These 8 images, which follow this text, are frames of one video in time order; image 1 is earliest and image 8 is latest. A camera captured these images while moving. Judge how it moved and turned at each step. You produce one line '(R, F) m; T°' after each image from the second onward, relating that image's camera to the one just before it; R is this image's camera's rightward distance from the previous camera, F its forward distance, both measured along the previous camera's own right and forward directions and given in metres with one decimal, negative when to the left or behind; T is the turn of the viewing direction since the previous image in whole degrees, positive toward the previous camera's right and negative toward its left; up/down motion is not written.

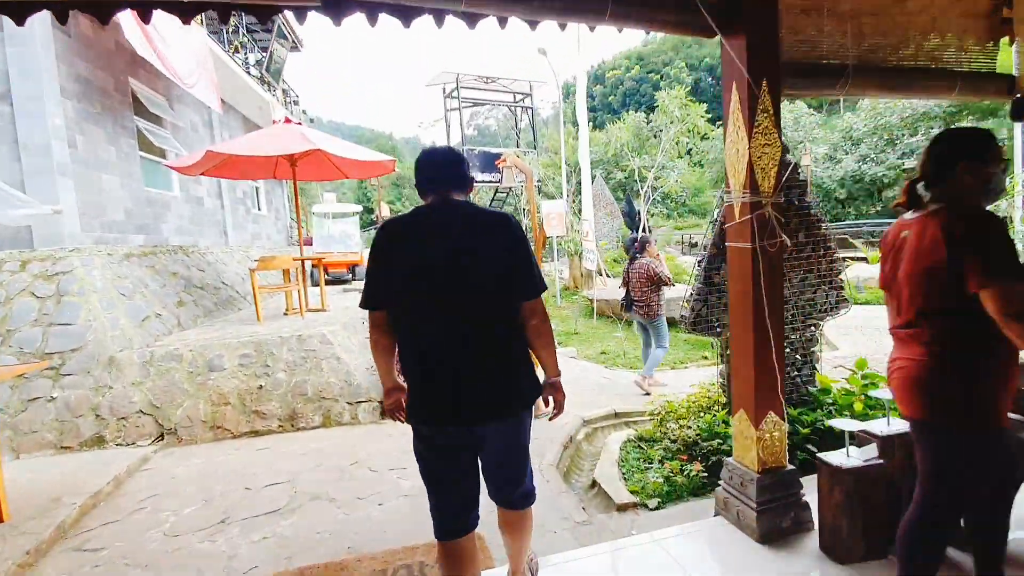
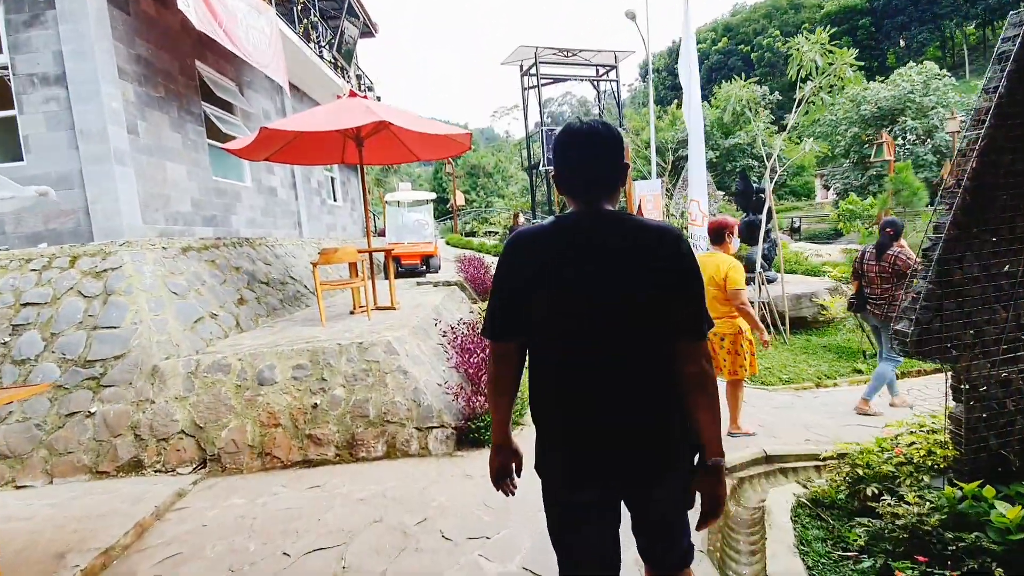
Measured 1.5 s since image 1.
(-0.3, +1.0) m; -8°
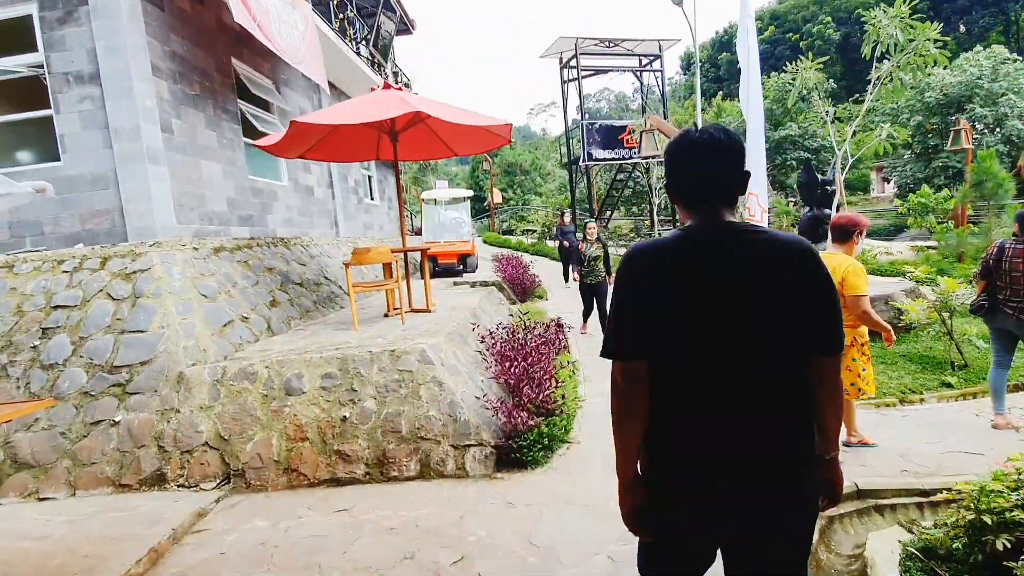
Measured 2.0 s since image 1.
(-0.1, +0.4) m; -4°
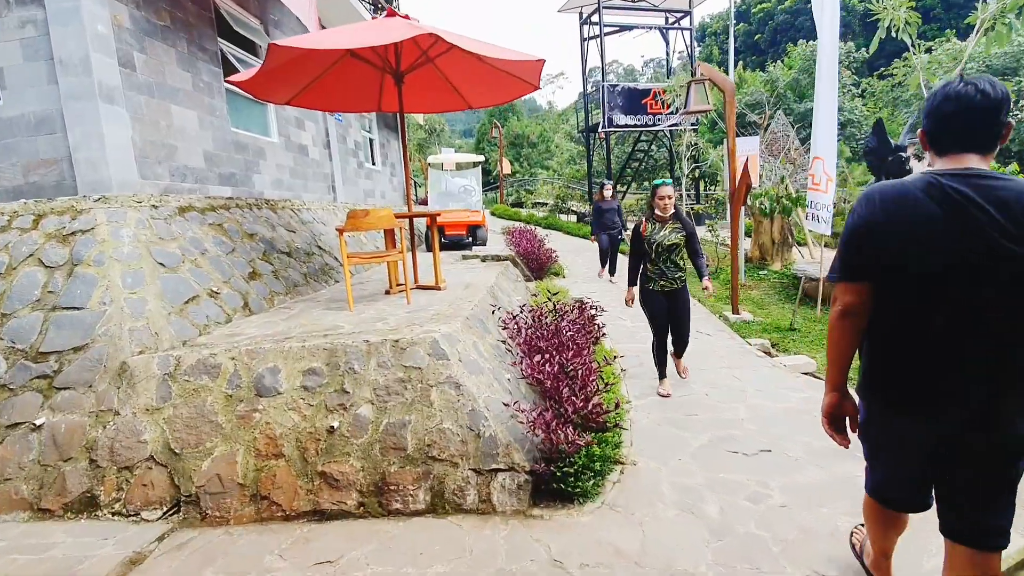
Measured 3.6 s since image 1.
(-0.2, +0.9) m; 0°
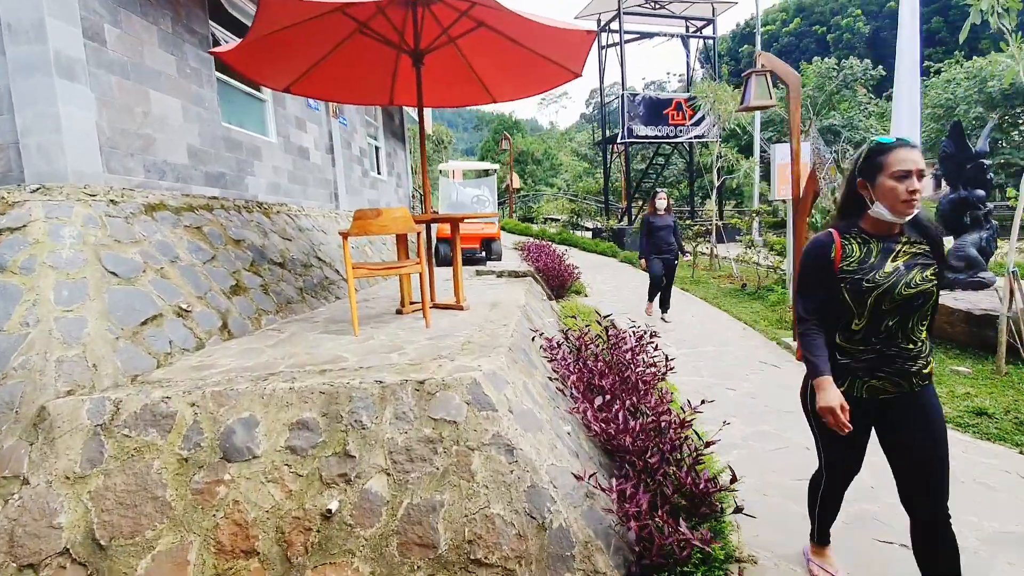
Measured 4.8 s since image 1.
(-0.3, +0.8) m; 0°
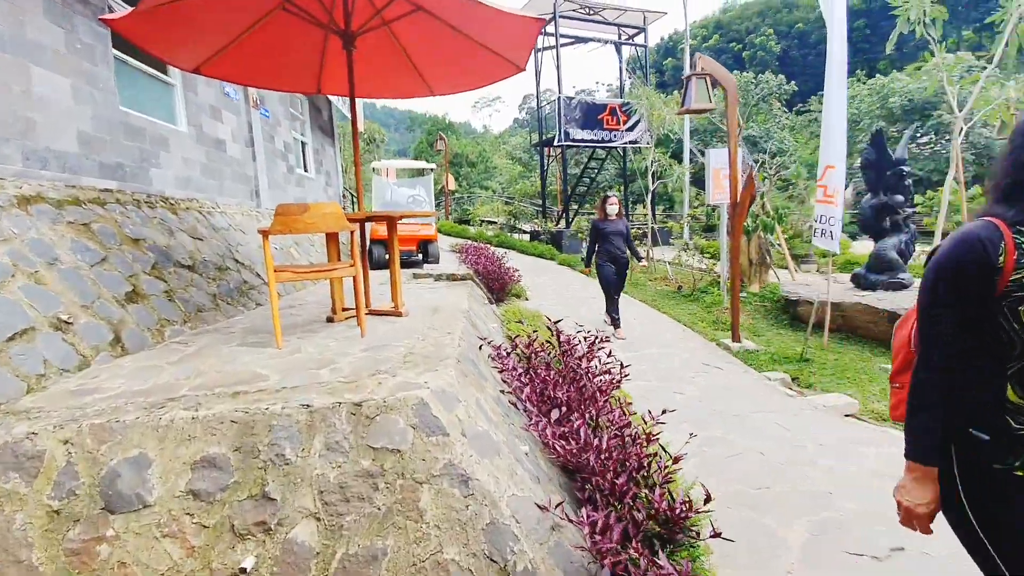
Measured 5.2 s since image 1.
(-0.1, +0.3) m; +7°
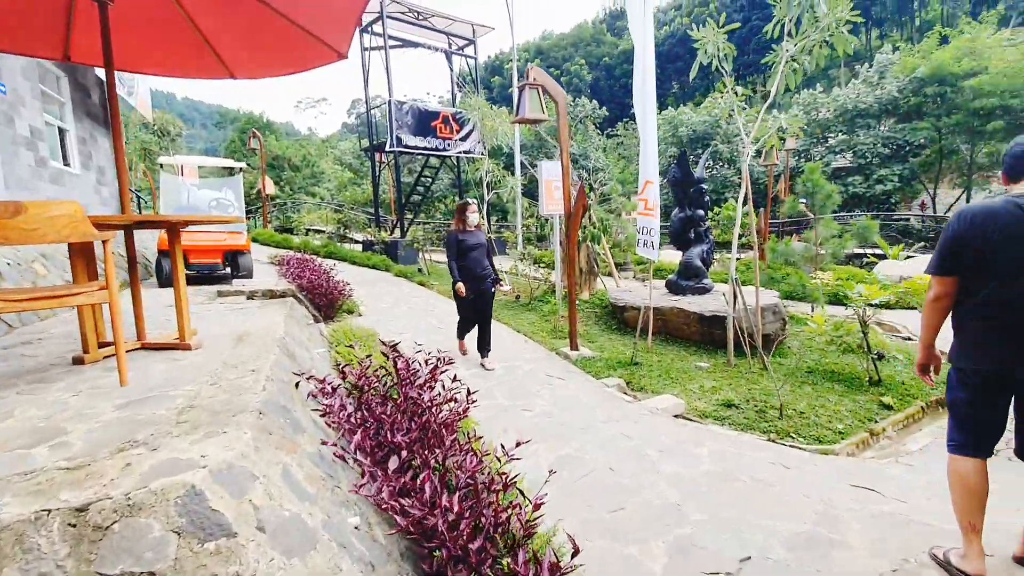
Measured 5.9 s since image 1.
(0.0, +0.4) m; +18°
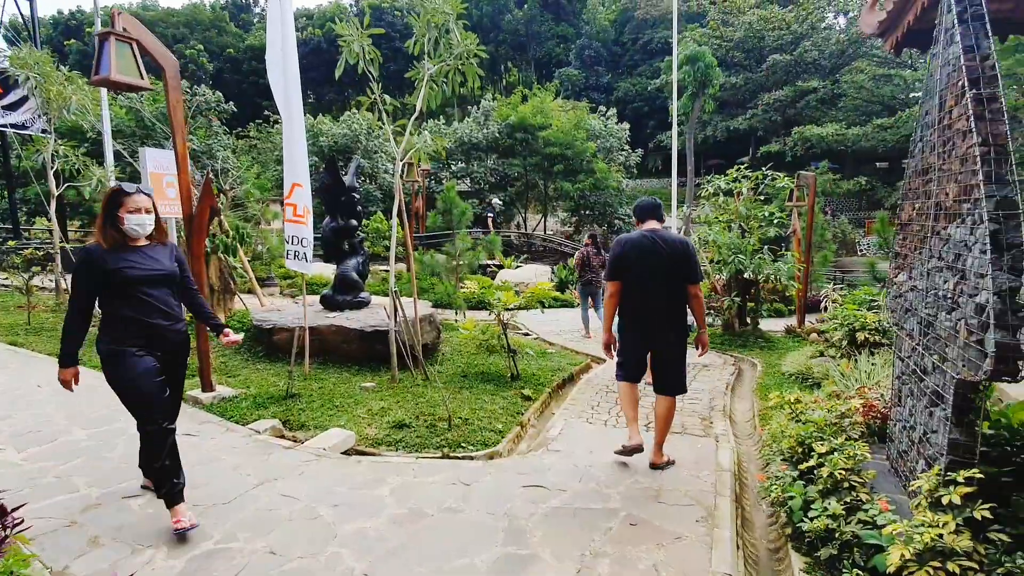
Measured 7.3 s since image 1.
(+0.1, +0.5) m; +38°
